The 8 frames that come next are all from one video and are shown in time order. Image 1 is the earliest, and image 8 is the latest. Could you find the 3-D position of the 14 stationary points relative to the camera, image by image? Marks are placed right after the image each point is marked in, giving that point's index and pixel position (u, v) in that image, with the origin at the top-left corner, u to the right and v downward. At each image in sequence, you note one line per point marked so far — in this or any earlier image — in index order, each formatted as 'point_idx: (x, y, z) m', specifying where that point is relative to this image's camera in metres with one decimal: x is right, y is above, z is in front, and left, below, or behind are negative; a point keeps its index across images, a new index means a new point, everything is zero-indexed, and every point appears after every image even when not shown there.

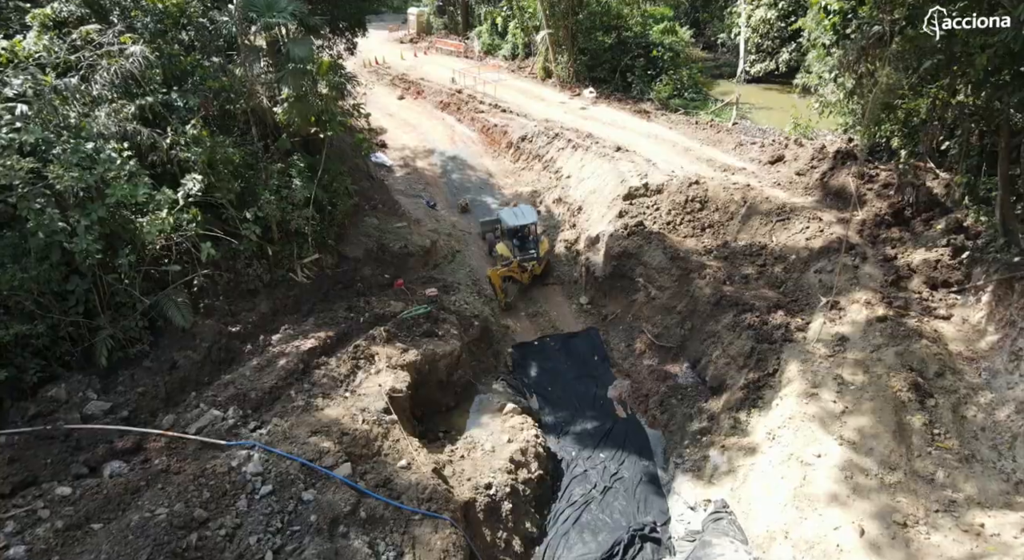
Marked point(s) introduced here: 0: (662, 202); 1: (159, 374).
0: (+3.4, +1.7, +15.1) m
1: (-5.0, -1.4, +9.4) m
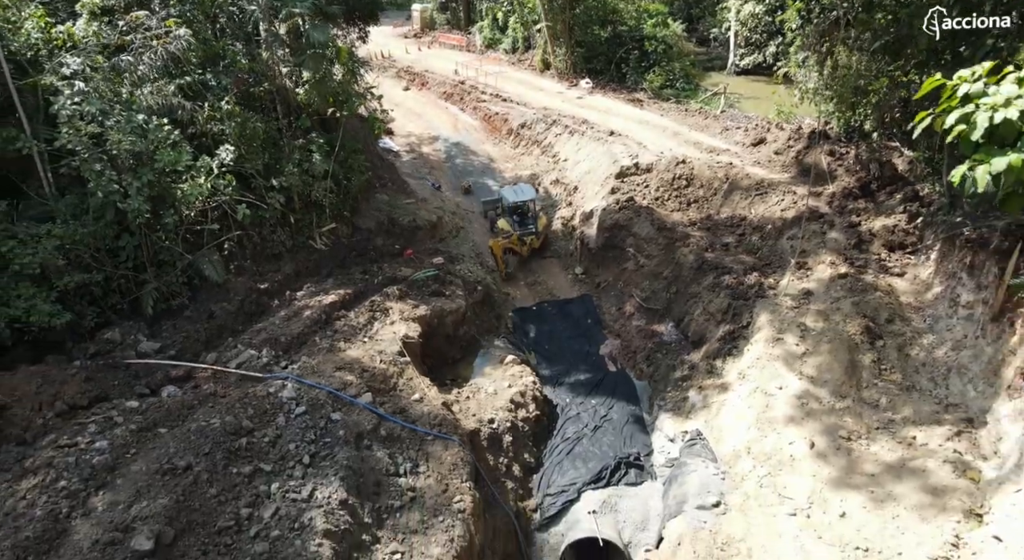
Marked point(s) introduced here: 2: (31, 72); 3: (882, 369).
0: (+3.4, +2.4, +16.4) m
1: (-5.0, -0.7, +10.7) m
2: (-7.3, +3.1, +10.2) m
3: (+5.4, -1.3, +9.6) m
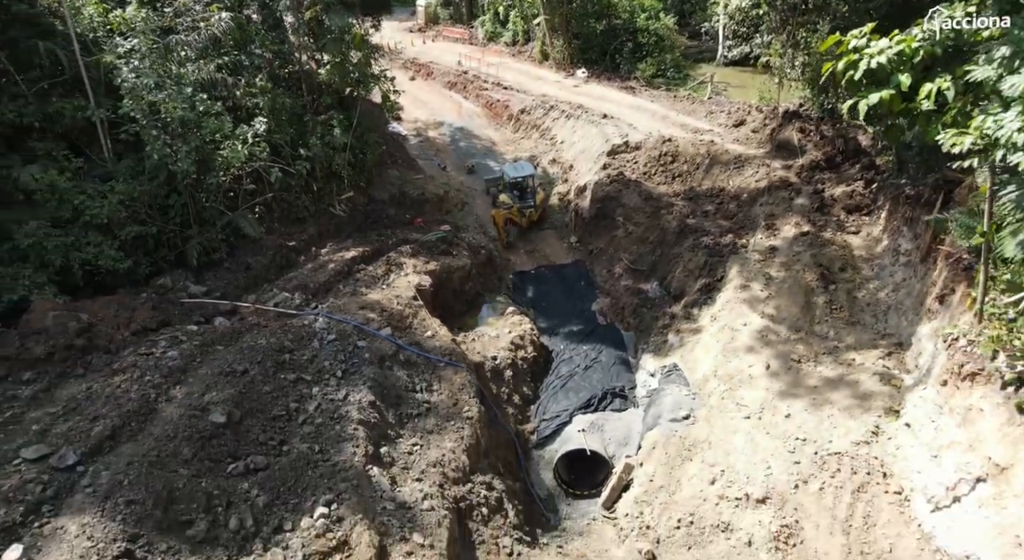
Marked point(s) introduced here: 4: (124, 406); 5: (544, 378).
0: (+3.4, +3.3, +17.9) m
1: (-5.0, +0.1, +12.2) m
2: (-7.3, +4.0, +11.8) m
3: (+5.4, -0.5, +11.2) m
4: (-4.3, -1.4, +7.4) m
5: (+0.6, -1.9, +13.1) m
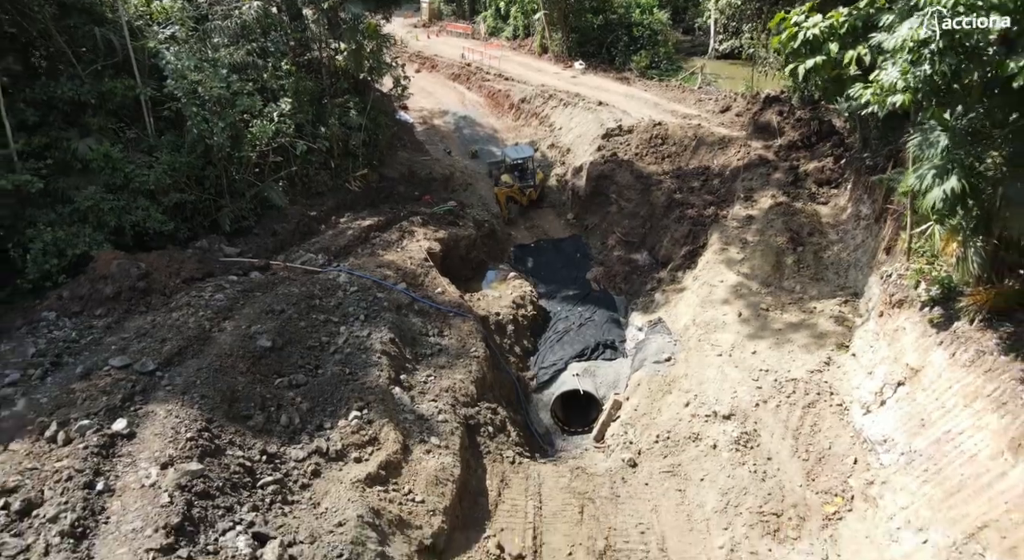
0: (+3.4, +4.0, +19.3) m
1: (-5.0, +0.9, +13.6) m
2: (-7.3, +4.7, +13.1) m
3: (+5.4, +0.2, +12.5) m
4: (-4.2, -0.7, +8.8) m
5: (+0.6, -1.1, +14.4) m
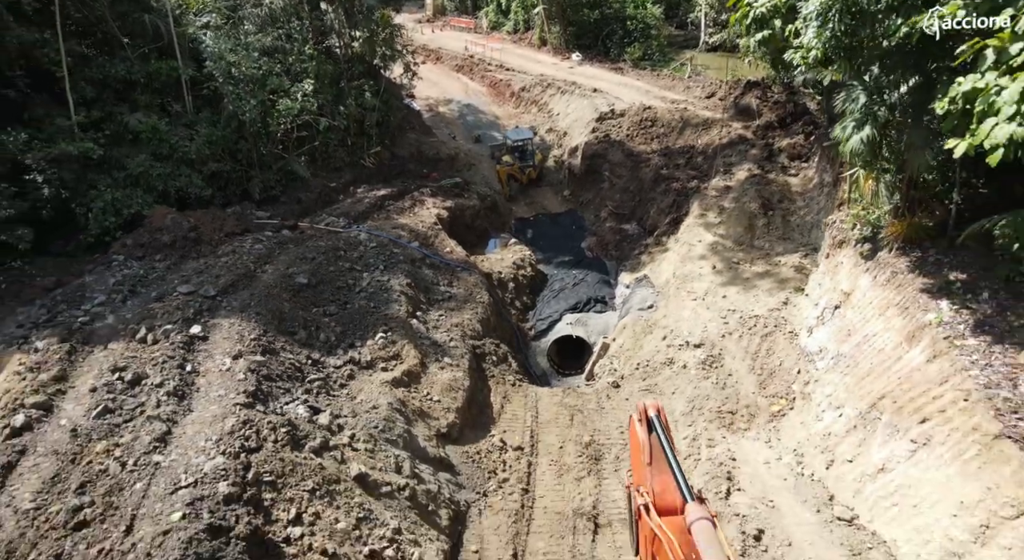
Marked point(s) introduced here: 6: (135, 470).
0: (+3.5, +4.9, +20.8) m
1: (-4.9, +1.7, +15.2) m
2: (-7.2, +5.6, +14.7) m
3: (+5.4, +1.1, +14.1) m
4: (-4.2, +0.1, +10.4) m
5: (+0.7, -0.3, +16.0) m
6: (-3.4, -1.7, +6.0) m
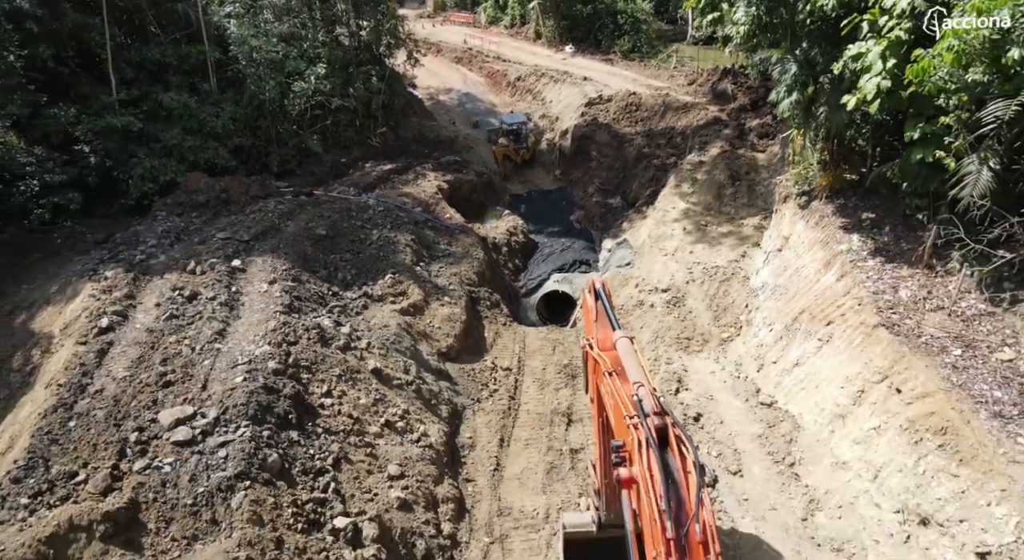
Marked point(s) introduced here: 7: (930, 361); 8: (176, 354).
0: (+3.3, +5.8, +22.5) m
1: (-5.1, +2.6, +16.8) m
2: (-7.4, +6.5, +16.3) m
3: (+5.3, +2.0, +15.8) m
4: (-4.4, +1.0, +12.0) m
5: (+0.5, +0.6, +17.7) m
6: (-3.5, -0.8, +7.7) m
7: (+4.2, -0.8, +6.7) m
8: (-3.8, -0.8, +7.6) m
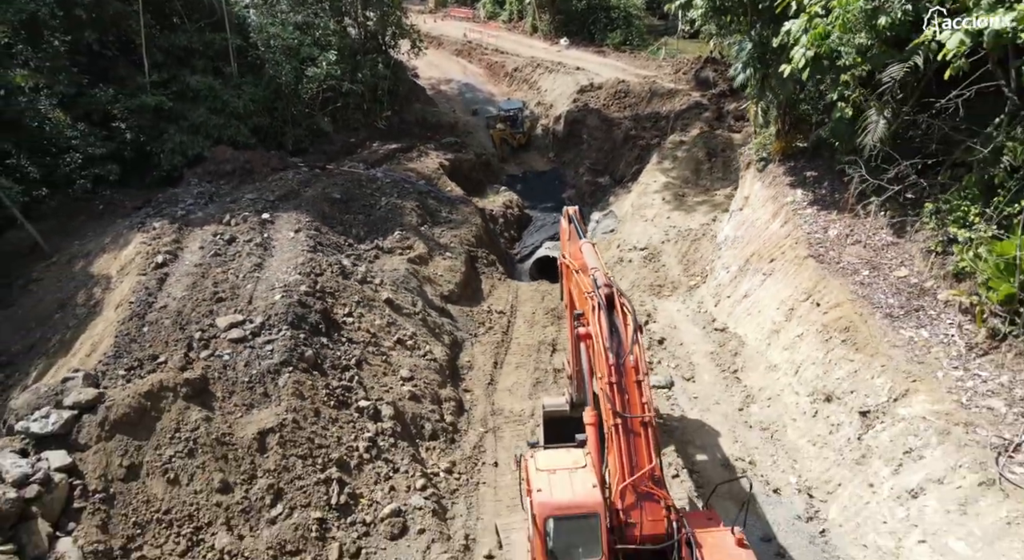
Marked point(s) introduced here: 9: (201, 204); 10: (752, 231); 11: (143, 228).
0: (+3.2, +6.7, +24.0) m
1: (-5.2, +3.4, +18.3) m
2: (-7.5, +7.3, +17.8) m
3: (+5.2, +2.8, +17.3) m
4: (-4.5, +1.8, +13.5) m
5: (+0.4, +1.4, +19.2) m
6: (-3.6, 0.0, +9.2) m
7: (+4.1, 0.0, +8.2) m
8: (-3.9, 0.0, +9.1) m
9: (-5.8, +1.4, +12.6) m
10: (+4.0, +0.8, +11.2) m
11: (-6.3, +0.9, +11.5) m
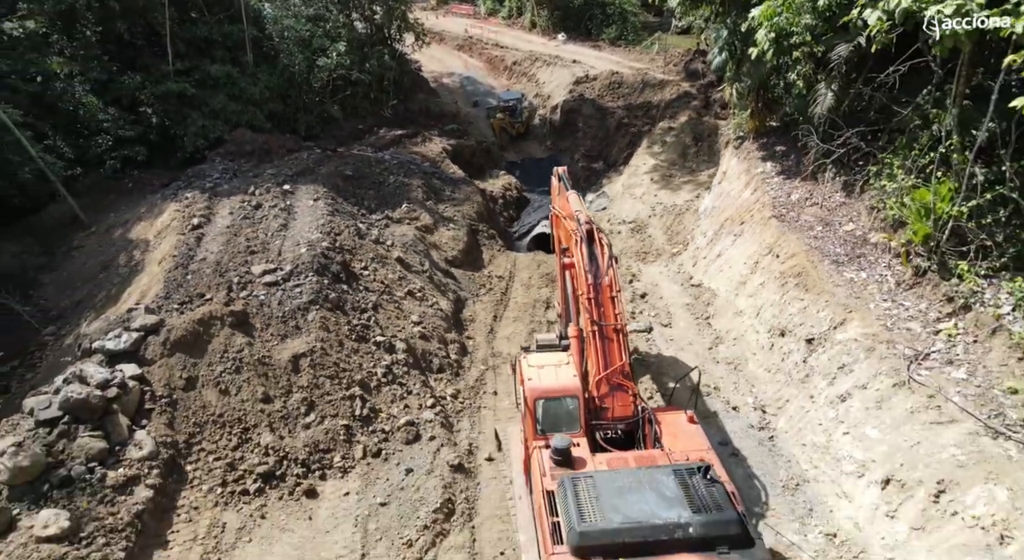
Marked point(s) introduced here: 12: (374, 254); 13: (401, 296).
0: (+3.1, +7.3, +25.1) m
1: (-5.3, +4.1, +19.5) m
2: (-7.6, +8.0, +19.0) m
3: (+5.1, +3.5, +18.5) m
4: (-4.5, +2.5, +14.7) m
5: (+0.3, +2.1, +20.4) m
6: (-3.7, +0.6, +10.4) m
7: (+4.0, +0.6, +9.4) m
8: (-3.9, +0.6, +10.3) m
9: (-5.8, +2.1, +13.7) m
10: (+4.0, +1.5, +12.4) m
11: (-6.3, +1.5, +12.7) m
12: (-2.2, +0.4, +10.8) m
13: (-1.7, -0.3, +10.3) m
